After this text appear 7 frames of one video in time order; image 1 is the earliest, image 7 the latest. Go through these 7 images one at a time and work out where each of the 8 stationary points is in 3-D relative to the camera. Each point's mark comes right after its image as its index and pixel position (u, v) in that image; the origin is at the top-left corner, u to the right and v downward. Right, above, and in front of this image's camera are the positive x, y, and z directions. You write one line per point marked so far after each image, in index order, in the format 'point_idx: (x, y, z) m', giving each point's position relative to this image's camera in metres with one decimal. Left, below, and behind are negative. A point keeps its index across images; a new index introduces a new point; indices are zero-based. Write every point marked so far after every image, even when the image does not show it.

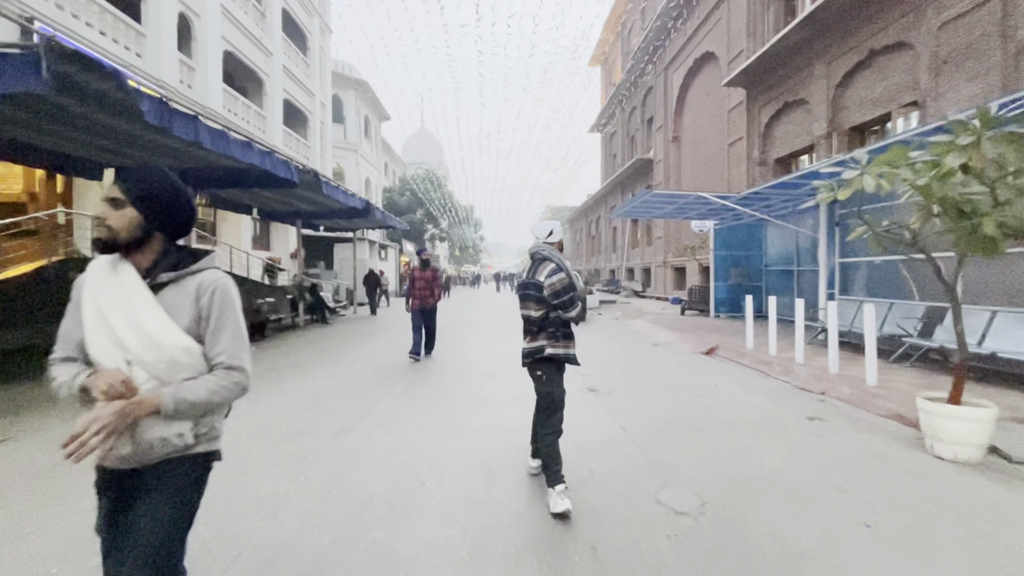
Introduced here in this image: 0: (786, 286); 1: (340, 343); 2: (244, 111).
0: (+8.8, +0.1, +15.2) m
1: (-4.3, -1.4, +12.2) m
2: (-10.3, +6.7, +18.2) m
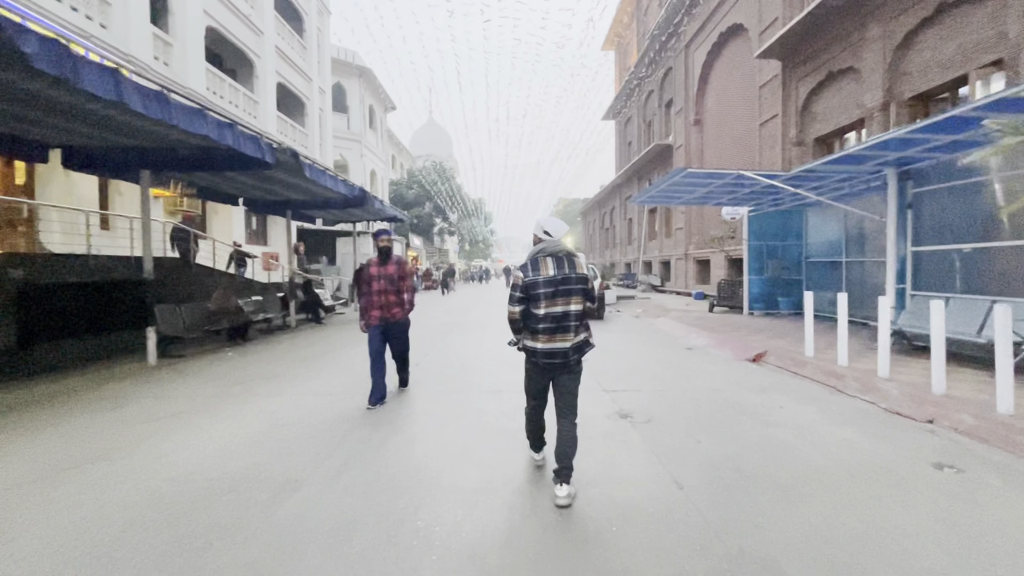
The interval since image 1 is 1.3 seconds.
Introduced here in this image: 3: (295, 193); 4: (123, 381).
0: (+9.1, +0.3, +13.5) m
1: (-4.1, -1.3, +10.8) m
2: (-9.9, +6.8, +16.8) m
3: (-6.1, +2.7, +13.3) m
4: (-6.1, -1.5, +7.5) m
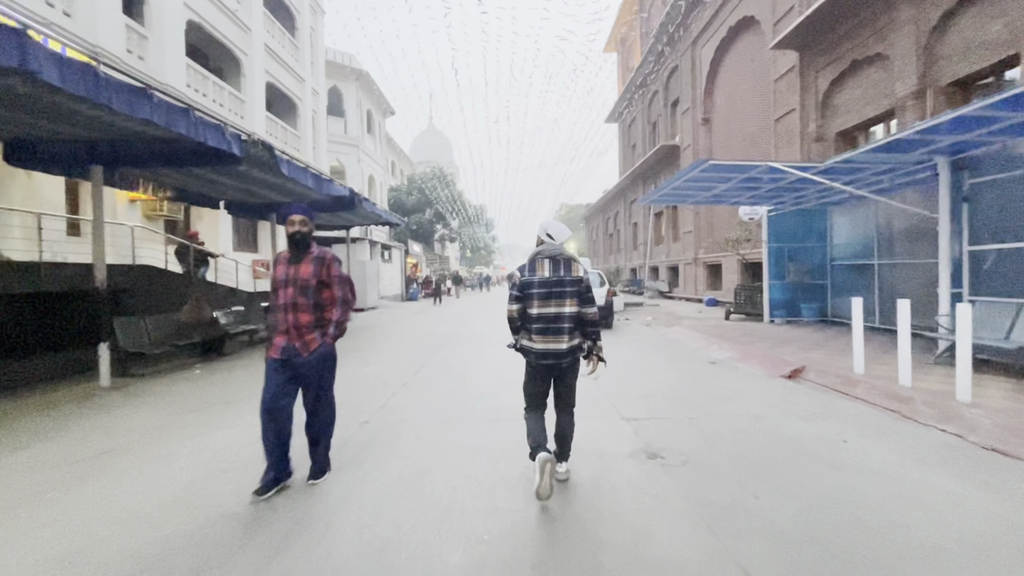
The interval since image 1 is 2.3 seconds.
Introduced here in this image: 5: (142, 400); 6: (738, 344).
0: (+9.1, +0.1, +12.4) m
1: (-4.0, -1.5, +9.7) m
2: (-9.9, +6.5, +15.9) m
3: (-6.1, +2.4, +12.3) m
4: (-6.1, -1.6, +6.4) m
5: (-5.3, -1.6, +6.8) m
6: (+4.9, -1.2, +10.3) m
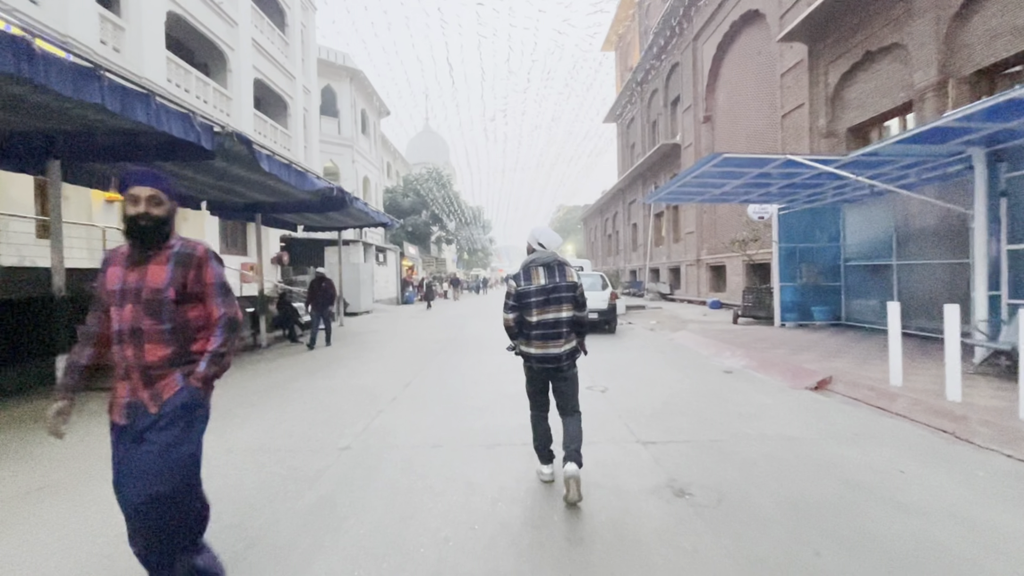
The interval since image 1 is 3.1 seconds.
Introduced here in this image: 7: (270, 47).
0: (+9.1, +0.1, +11.7) m
1: (-4.1, -1.6, +9.0) m
2: (-10.0, +6.4, +15.2) m
3: (-6.1, +2.3, +11.6) m
4: (-6.1, -1.7, +5.7) m
5: (-5.3, -1.7, +6.1) m
6: (+4.9, -1.3, +9.6) m
7: (-9.9, +9.8, +19.3) m
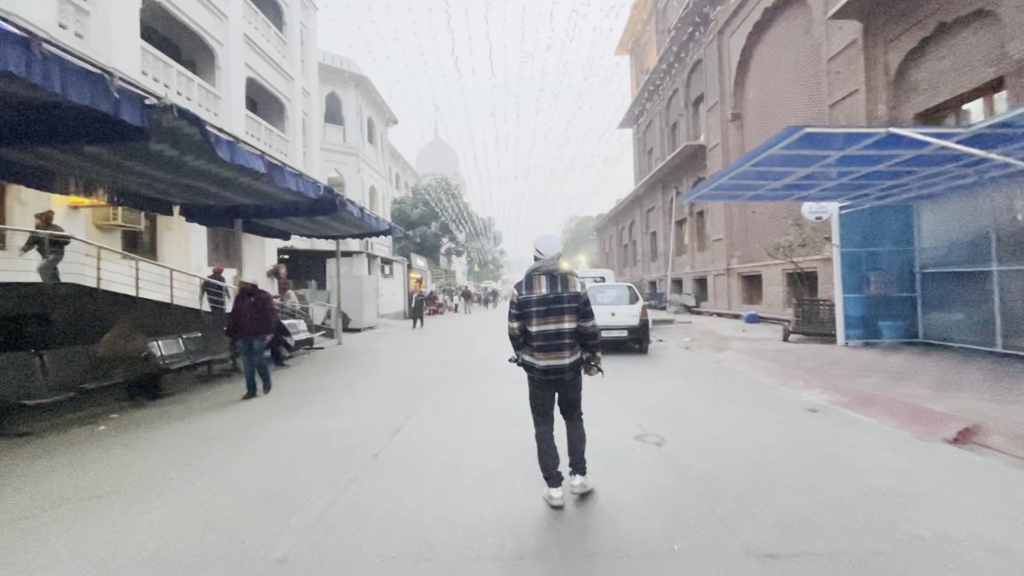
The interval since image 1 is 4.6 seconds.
0: (+9.4, -0.1, +9.8) m
1: (-3.8, -1.9, +7.3) m
2: (-9.6, +5.9, +13.9) m
3: (-5.8, +2.0, +10.0) m
4: (-5.9, -1.9, +4.1) m
5: (-5.1, -1.9, +4.4) m
6: (+5.2, -1.5, +7.7) m
7: (-9.4, +9.3, +18.0) m
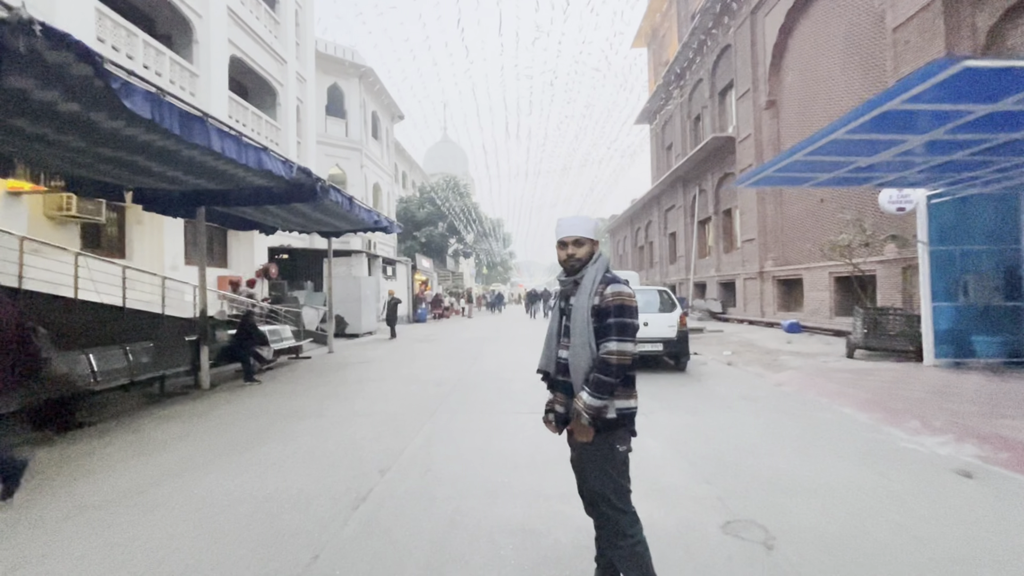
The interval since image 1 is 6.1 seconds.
0: (+9.6, -0.3, +7.7) m
1: (-3.6, -1.9, +5.5) m
2: (-9.3, +5.9, +12.2) m
3: (-5.5, +1.9, +8.3) m
4: (-5.8, -1.9, +2.3) m
5: (-5.0, -1.9, +2.6) m
6: (+5.4, -1.6, +5.7) m
7: (-9.0, +9.2, +16.4) m
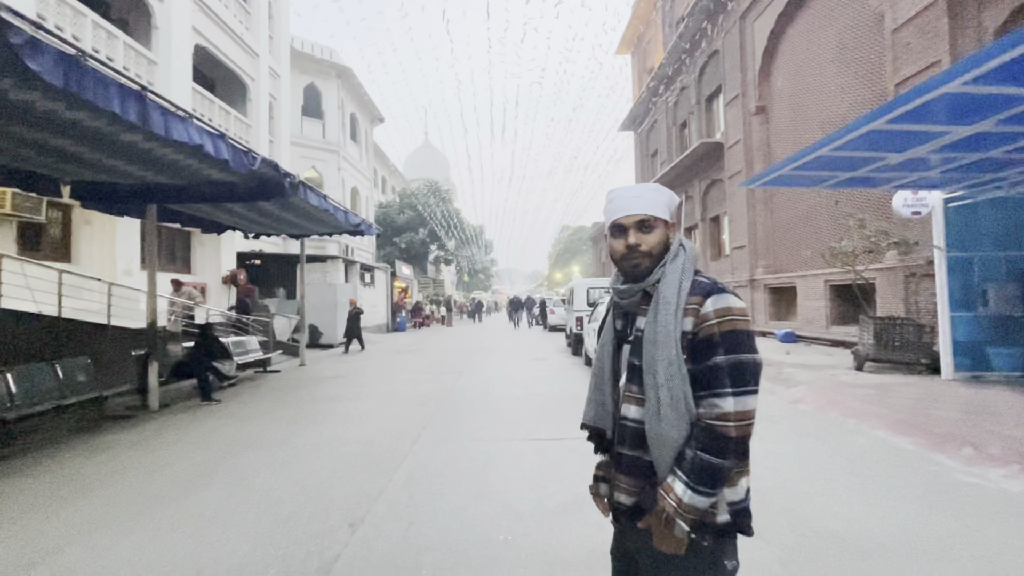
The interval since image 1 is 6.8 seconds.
0: (+9.5, -0.4, +7.3) m
1: (-3.6, -2.0, +4.5) m
2: (-9.5, +5.7, +11.0) m
3: (-5.6, +1.8, +7.2) m
4: (-5.6, -1.9, +1.2) m
5: (-4.8, -1.9, +1.5) m
6: (+5.4, -1.7, +5.1) m
7: (-9.4, +9.0, +15.3) m
